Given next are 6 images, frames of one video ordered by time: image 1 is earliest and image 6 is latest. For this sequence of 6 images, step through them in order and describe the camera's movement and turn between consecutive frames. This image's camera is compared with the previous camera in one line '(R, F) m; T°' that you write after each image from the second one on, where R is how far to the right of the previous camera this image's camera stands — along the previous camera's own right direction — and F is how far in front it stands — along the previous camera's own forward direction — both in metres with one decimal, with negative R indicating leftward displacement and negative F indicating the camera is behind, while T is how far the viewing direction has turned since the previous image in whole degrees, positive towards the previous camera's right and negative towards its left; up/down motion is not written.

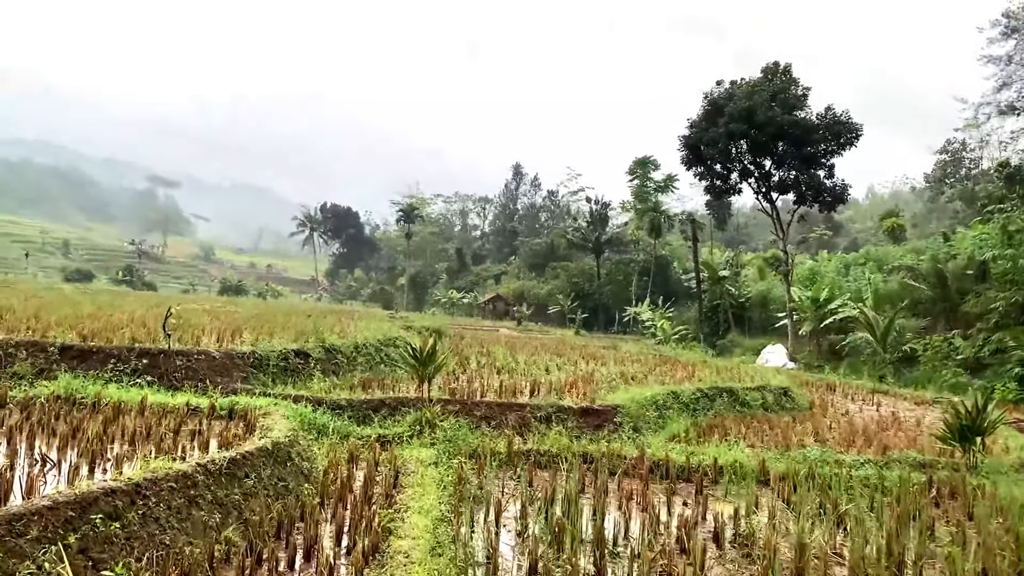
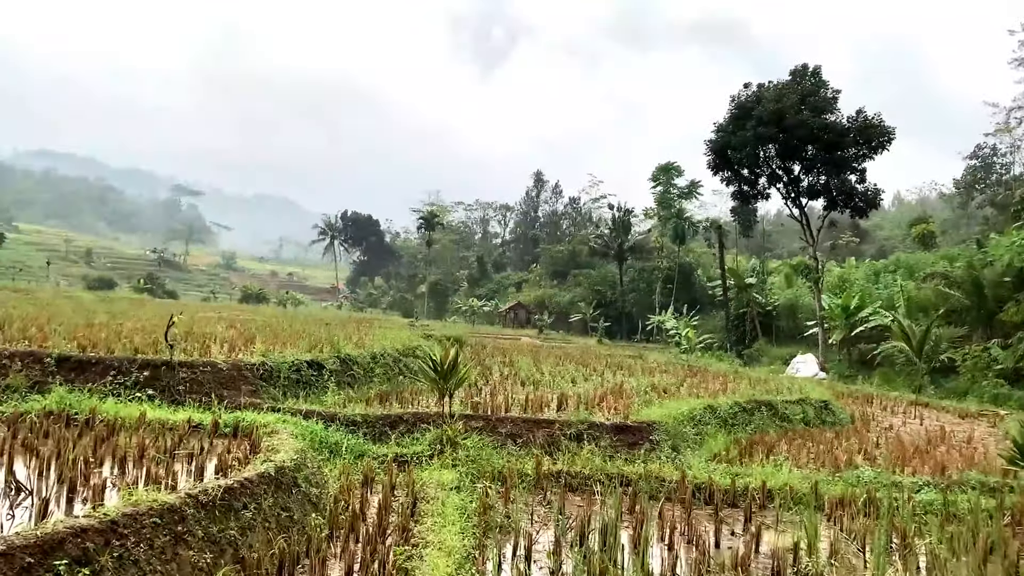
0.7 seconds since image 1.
(-0.1, +0.5) m; -1°
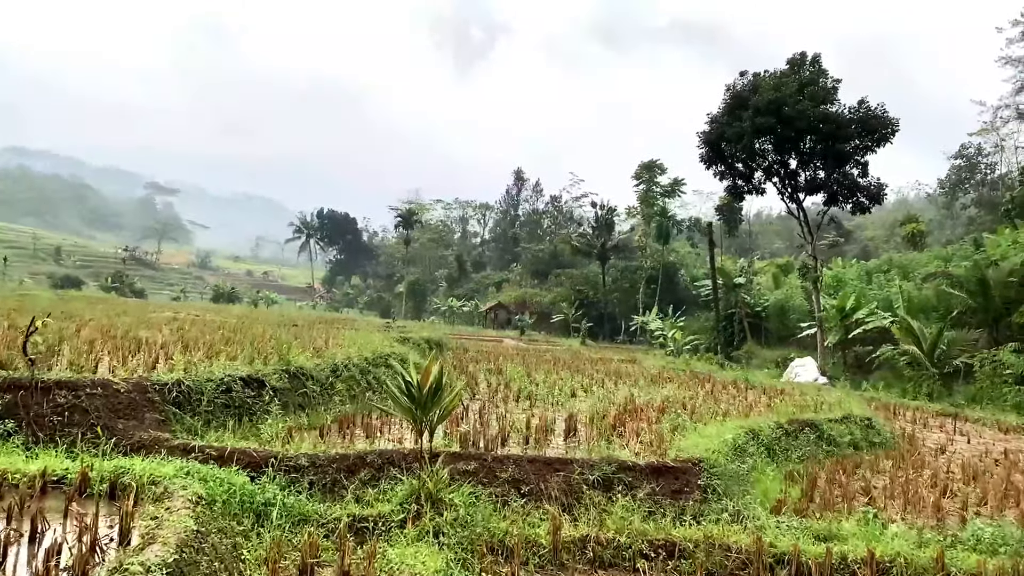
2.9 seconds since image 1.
(-0.1, +1.8) m; +1°
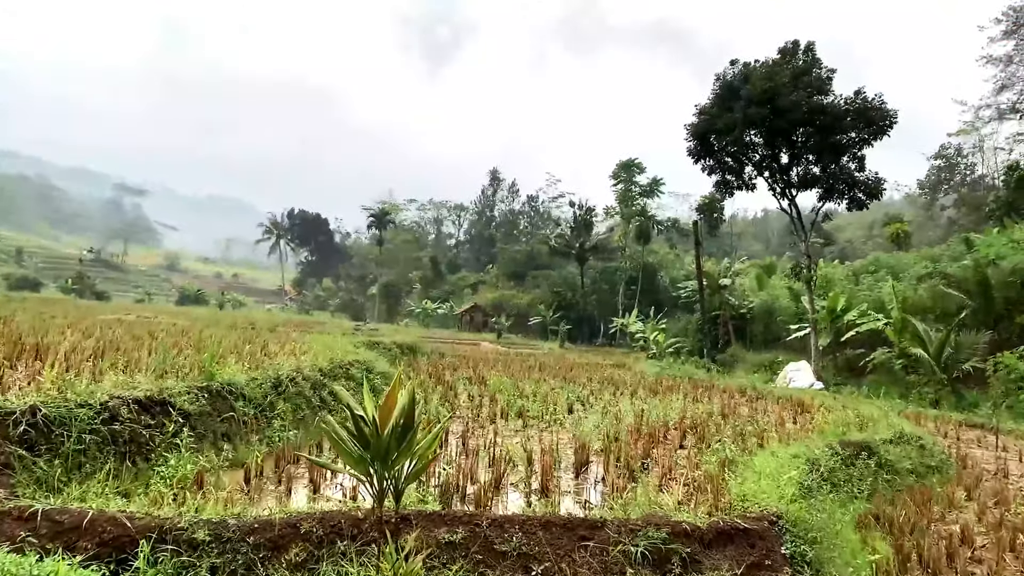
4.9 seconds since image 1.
(-0.1, +1.6) m; +2°
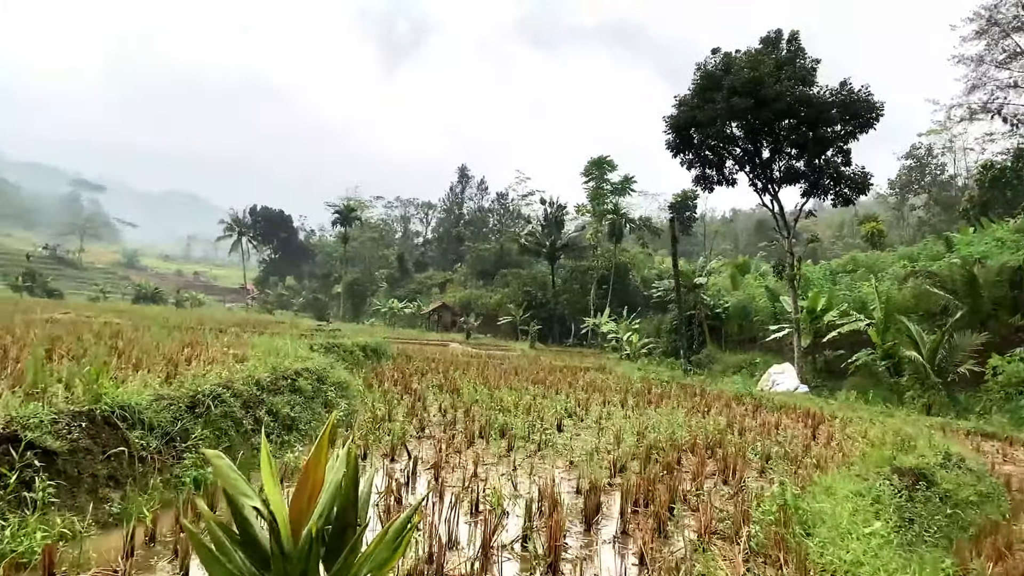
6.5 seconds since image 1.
(-0.1, +1.3) m; +2°
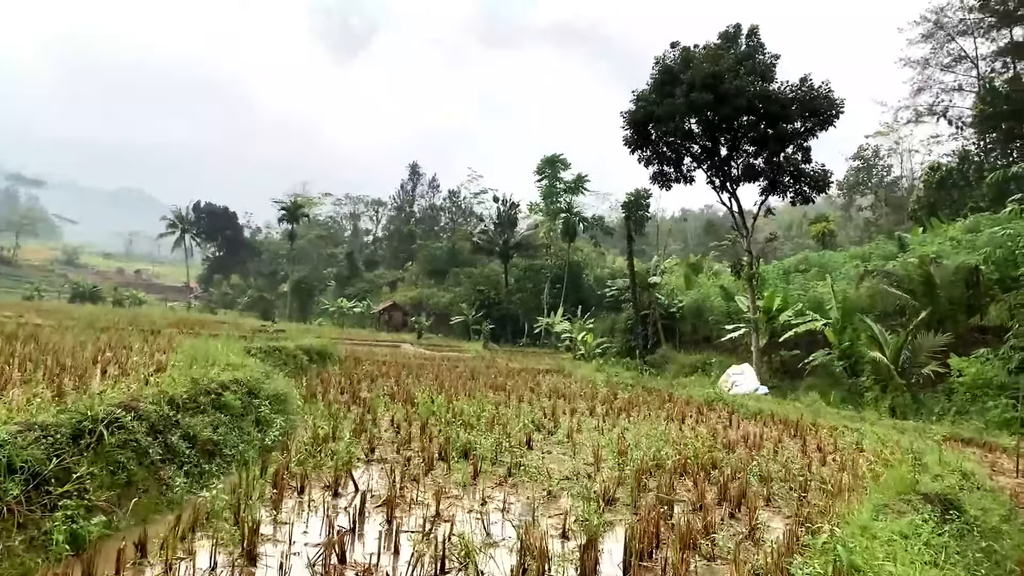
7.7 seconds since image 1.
(-0.1, +0.9) m; +3°
